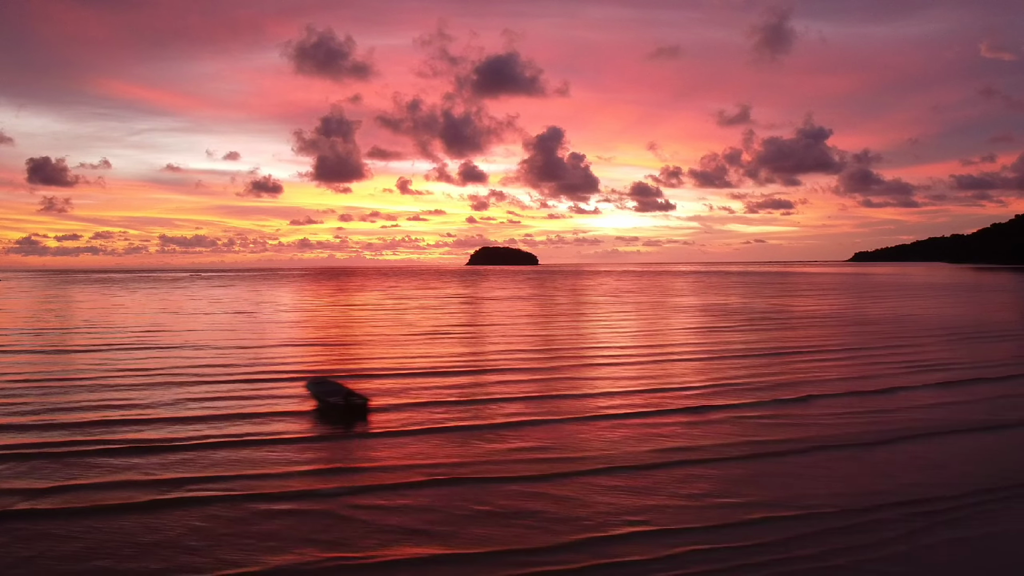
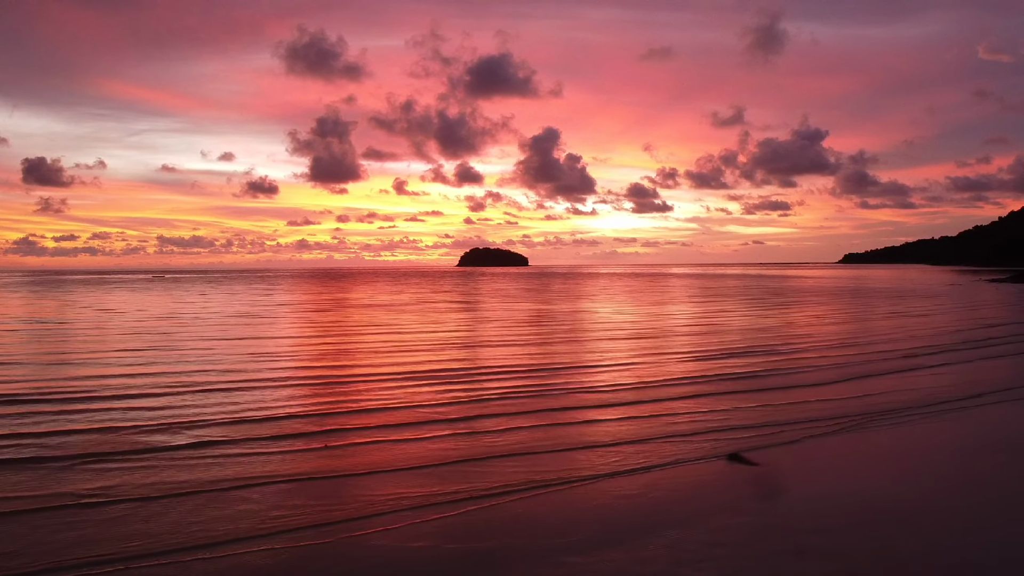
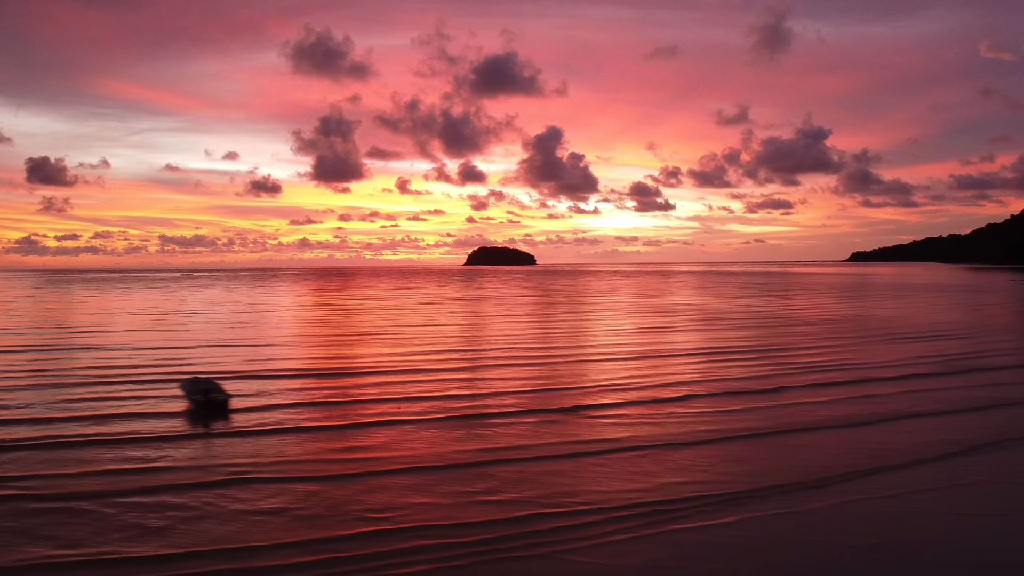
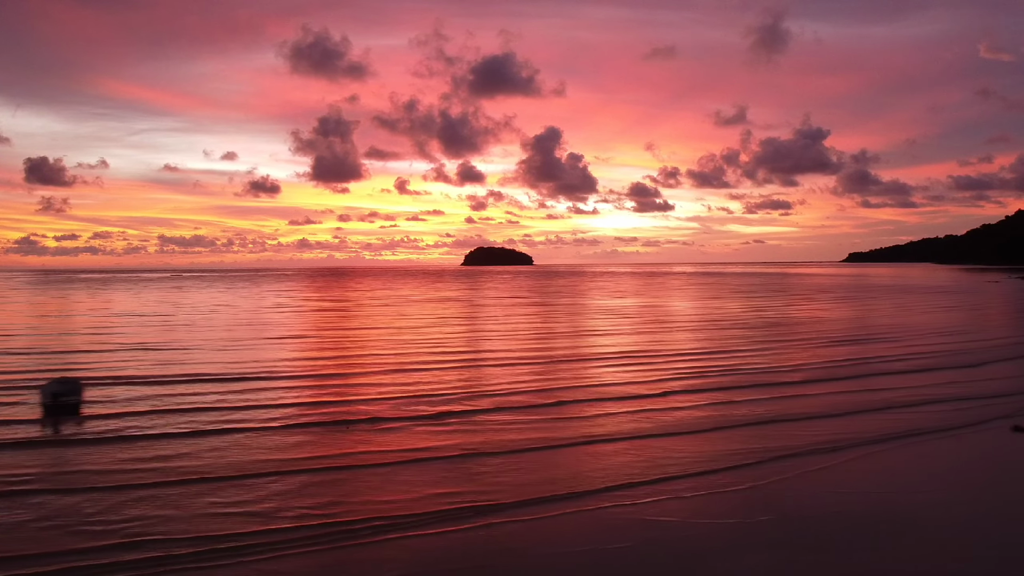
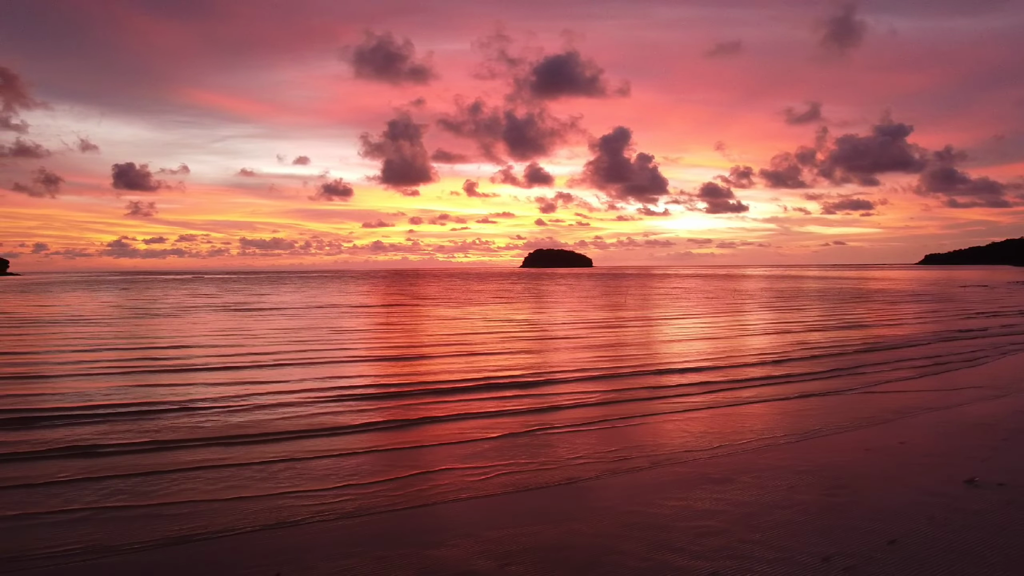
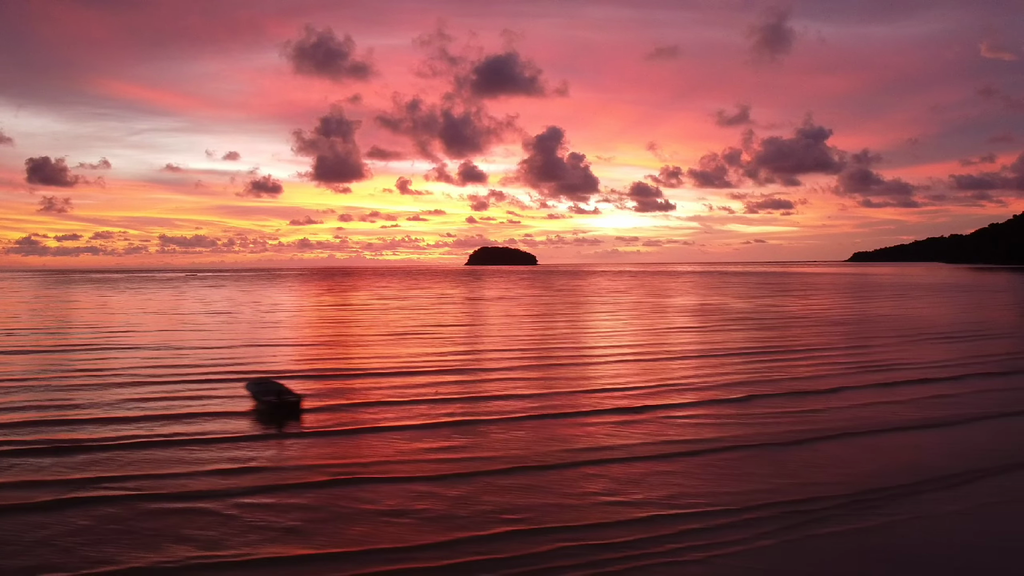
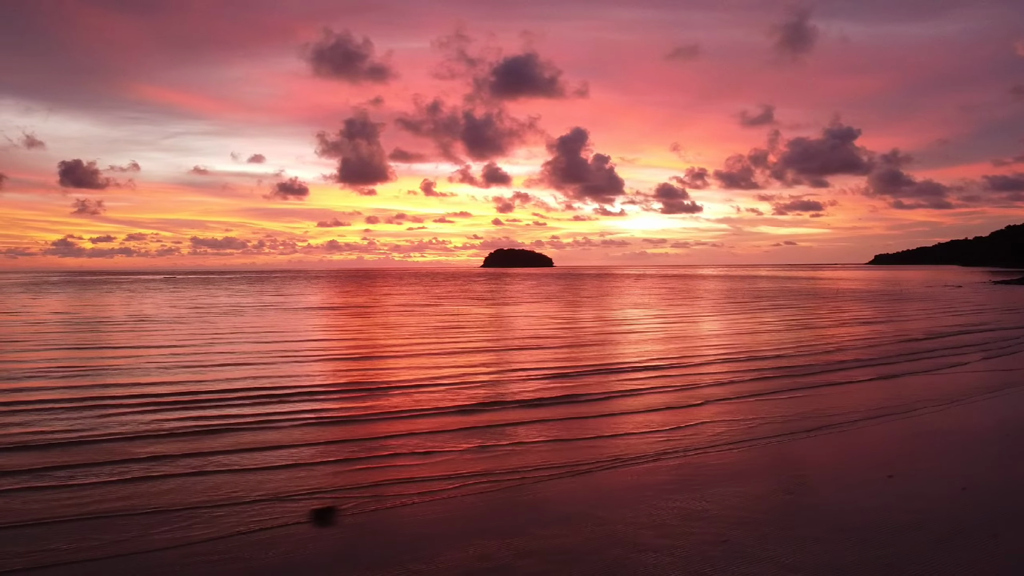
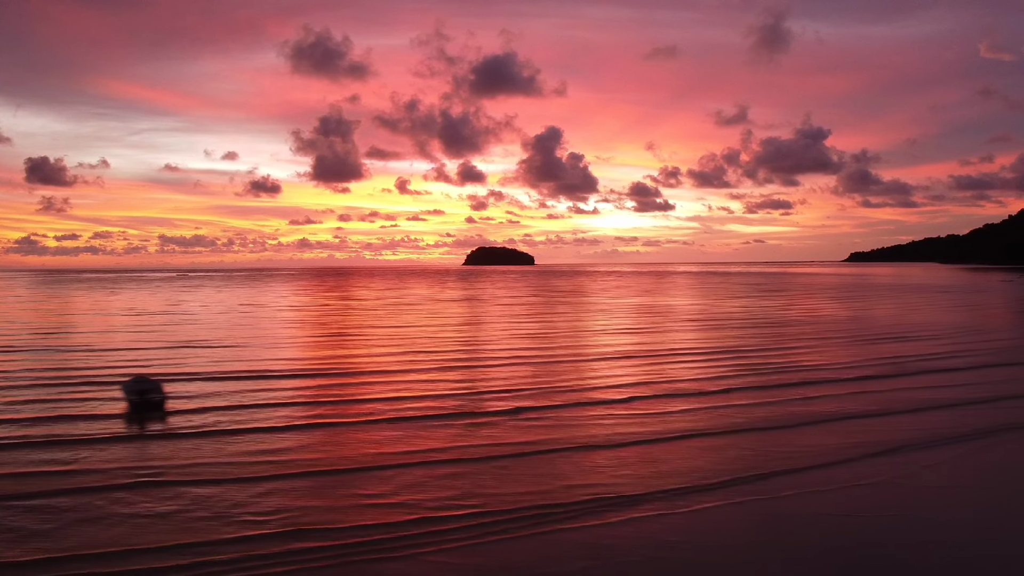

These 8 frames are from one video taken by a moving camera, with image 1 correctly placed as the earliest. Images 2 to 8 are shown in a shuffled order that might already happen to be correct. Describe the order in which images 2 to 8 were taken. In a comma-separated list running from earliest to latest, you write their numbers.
6, 3, 8, 4, 2, 7, 5
